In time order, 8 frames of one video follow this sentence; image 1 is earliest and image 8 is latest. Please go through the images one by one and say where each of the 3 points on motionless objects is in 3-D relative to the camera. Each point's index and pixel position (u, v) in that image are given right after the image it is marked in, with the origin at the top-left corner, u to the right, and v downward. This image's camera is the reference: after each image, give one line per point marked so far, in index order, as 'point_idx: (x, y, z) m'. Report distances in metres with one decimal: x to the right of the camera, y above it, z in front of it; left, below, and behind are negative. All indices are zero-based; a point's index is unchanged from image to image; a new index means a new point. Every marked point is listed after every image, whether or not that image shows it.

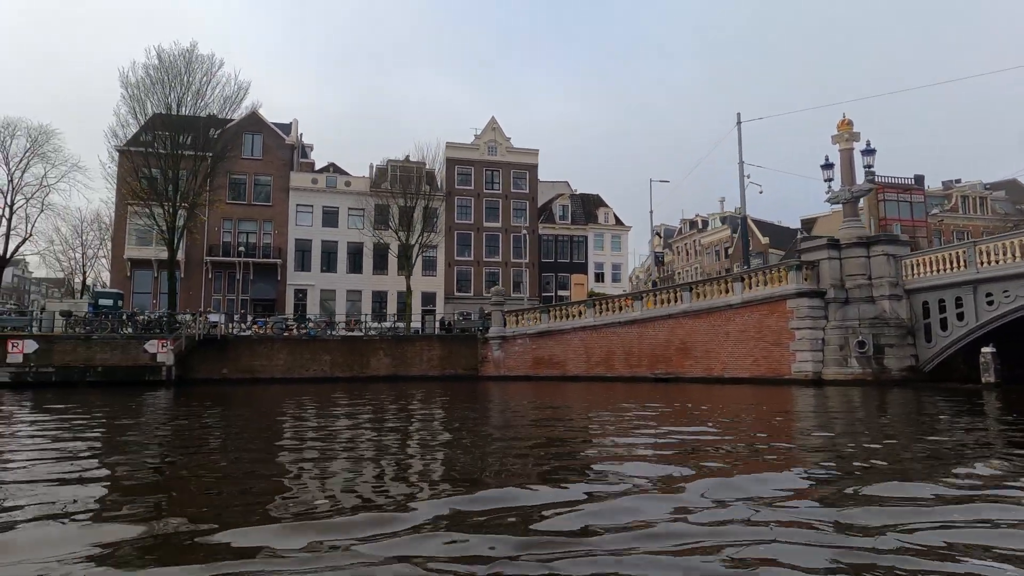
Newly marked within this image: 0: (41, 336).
0: (-14.0, -1.4, +19.0) m
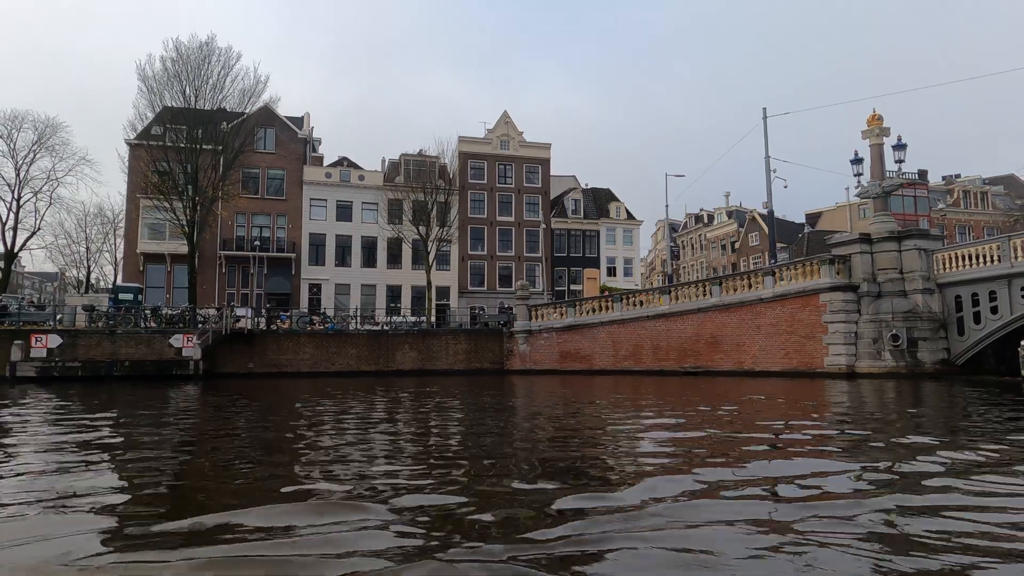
0: (-13.2, -1.3, +18.9) m
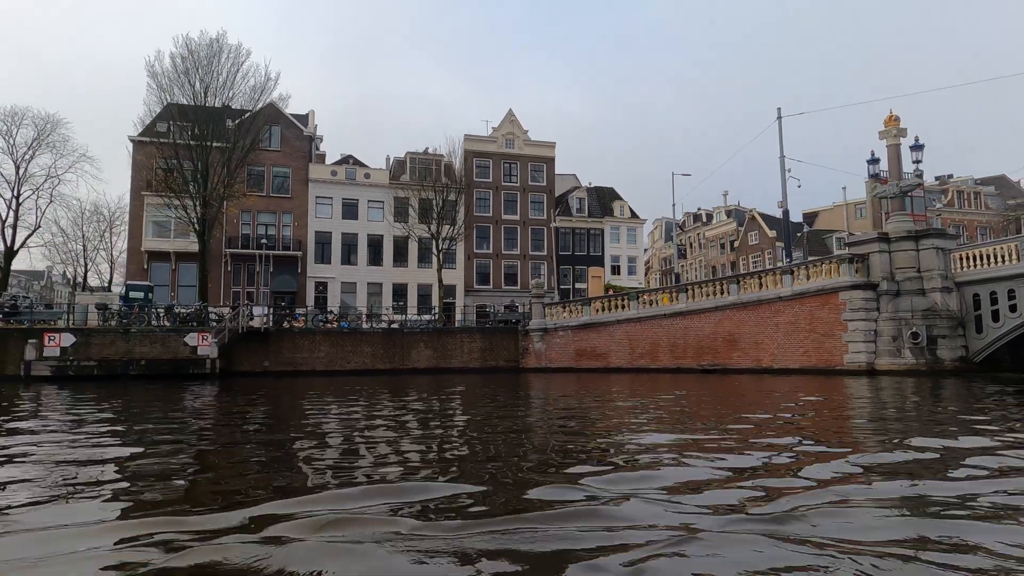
0: (-12.7, -1.2, +18.7) m
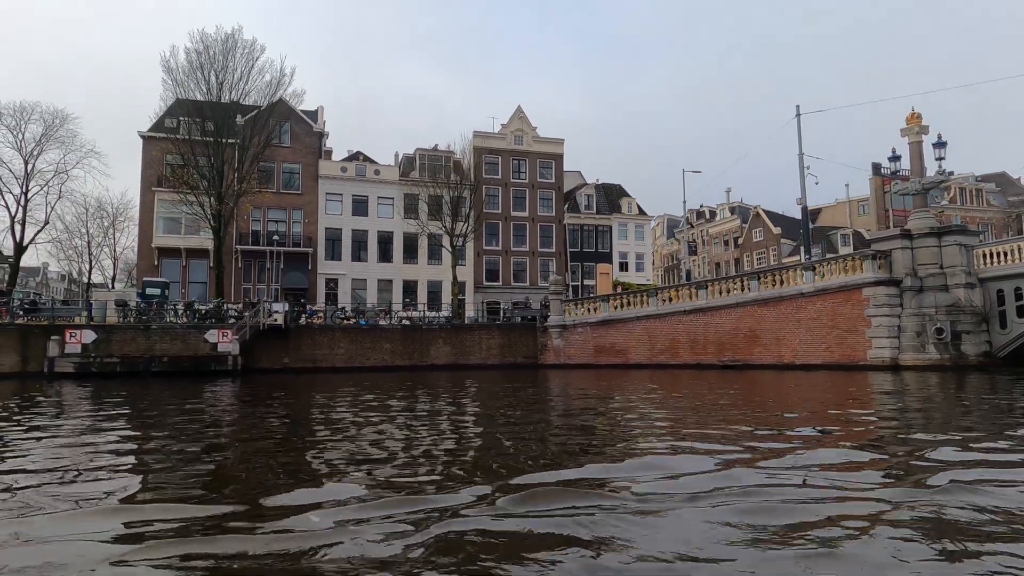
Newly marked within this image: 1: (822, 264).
0: (-12.0, -1.1, +18.6) m
1: (+8.3, +0.6, +17.2) m
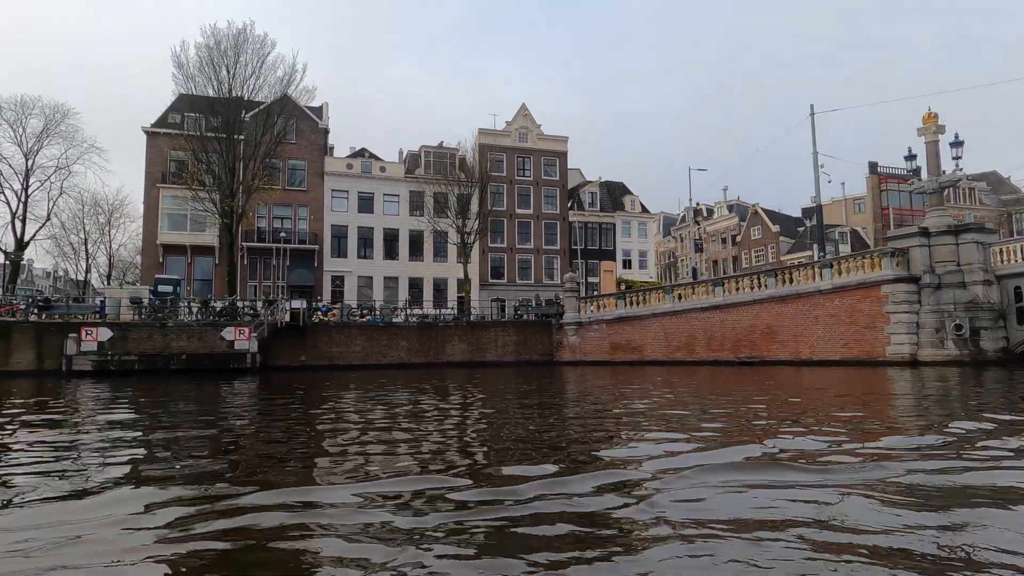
0: (-11.5, -1.0, +18.4) m
1: (+8.9, +0.7, +17.4) m
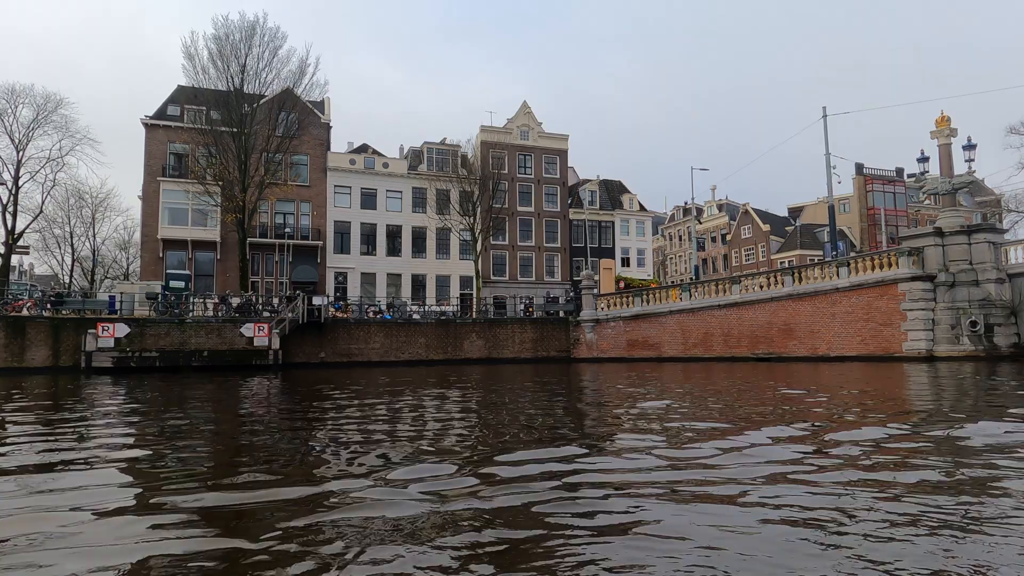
0: (-10.8, -0.9, +18.1) m
1: (+9.7, +0.8, +17.9) m
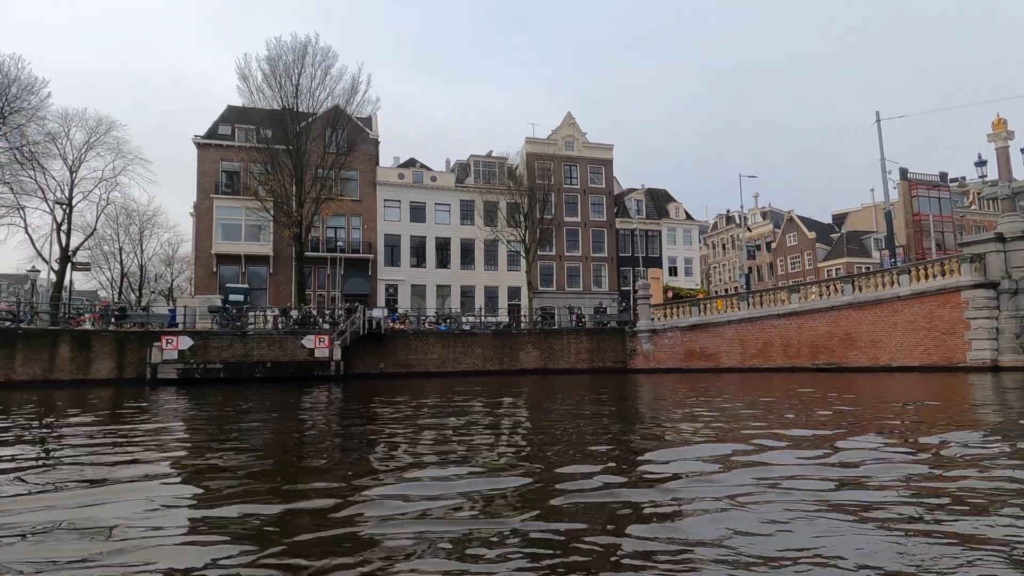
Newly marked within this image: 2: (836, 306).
0: (-9.1, -1.3, +18.7) m
1: (+11.3, +0.6, +17.6) m
2: (+9.5, -0.5, +18.6) m
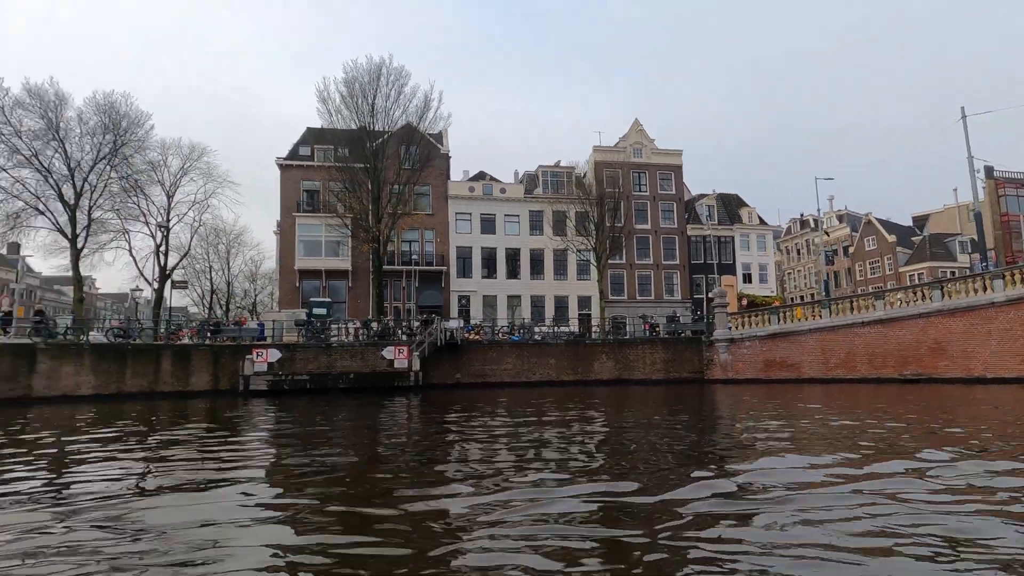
0: (-6.8, -1.8, +19.7) m
1: (+13.3, +0.4, +16.5) m
2: (+11.6, -0.7, +17.7) m
